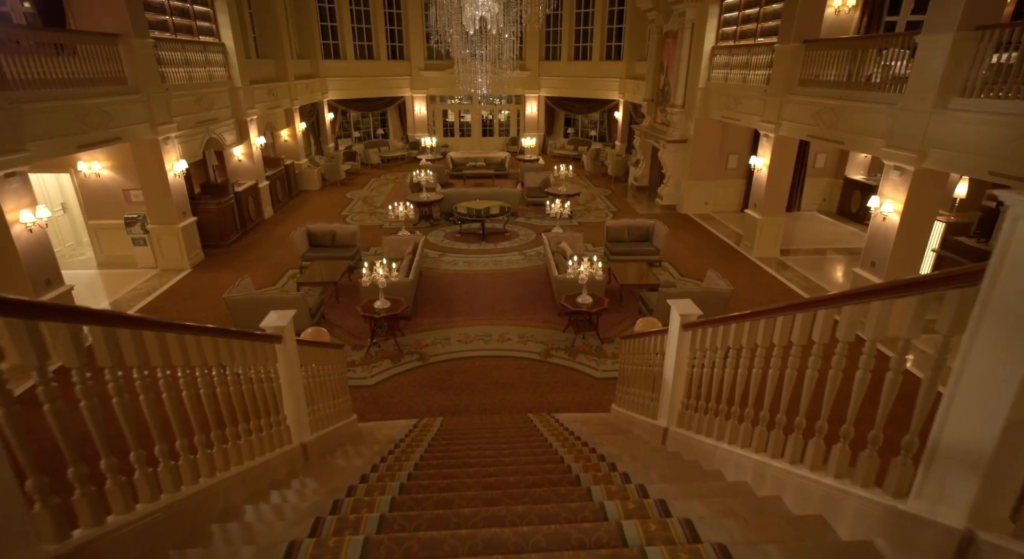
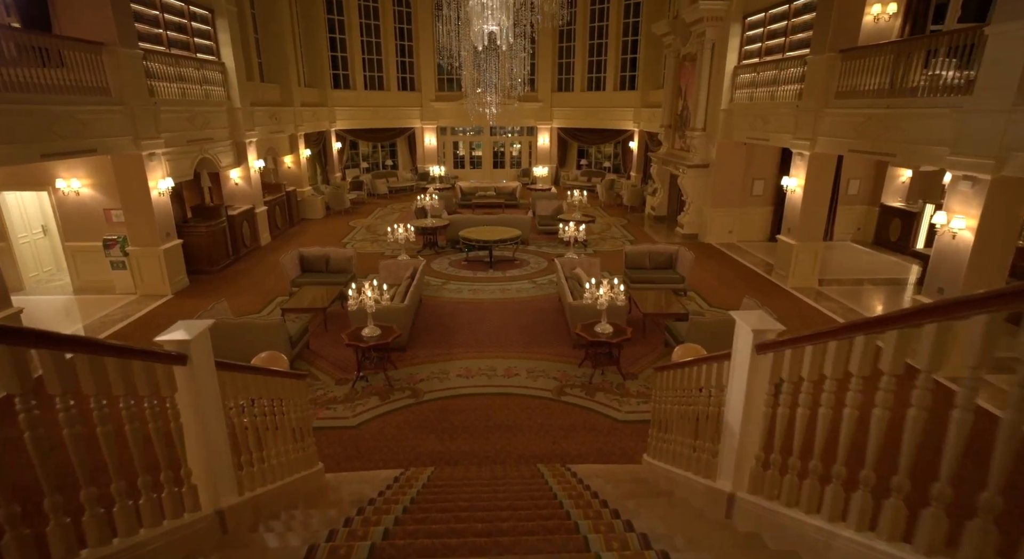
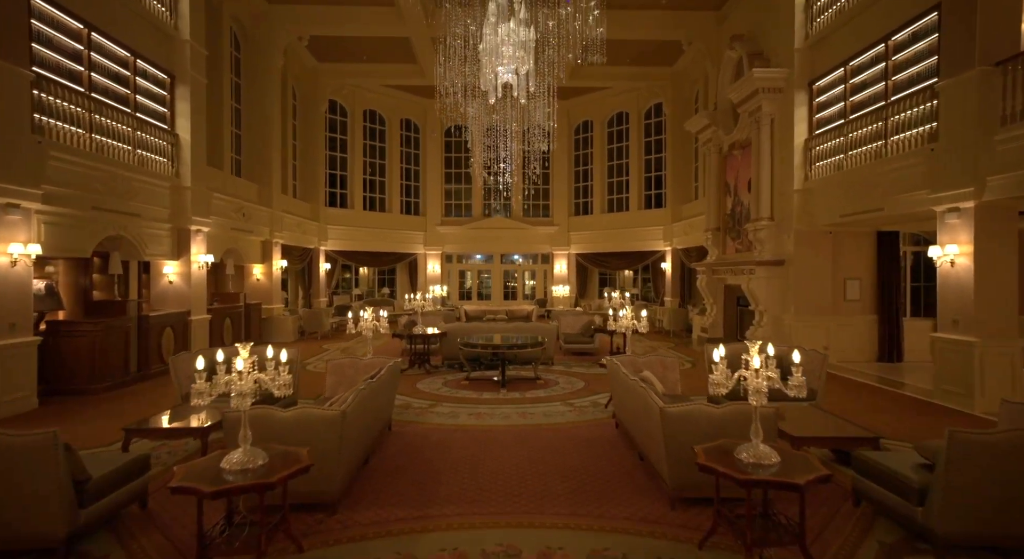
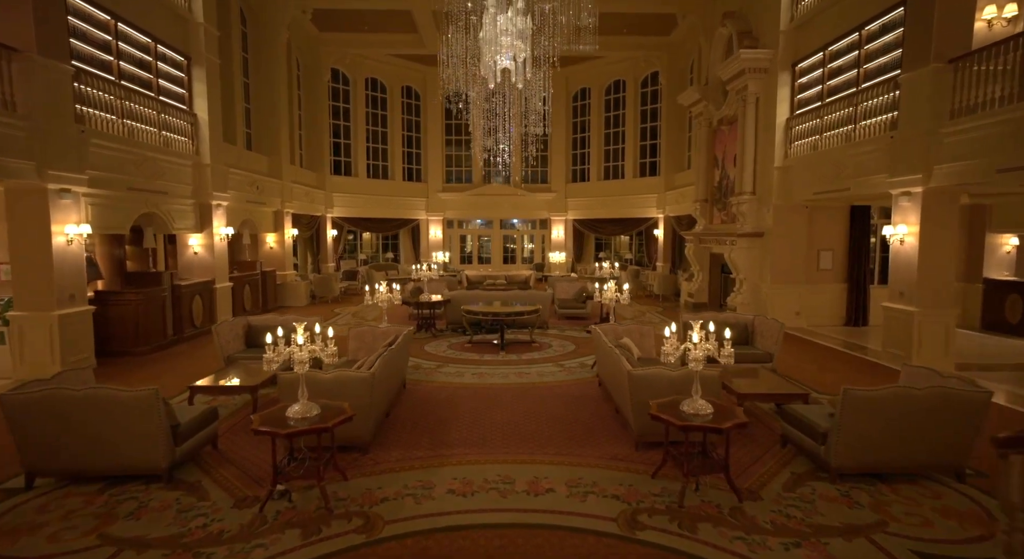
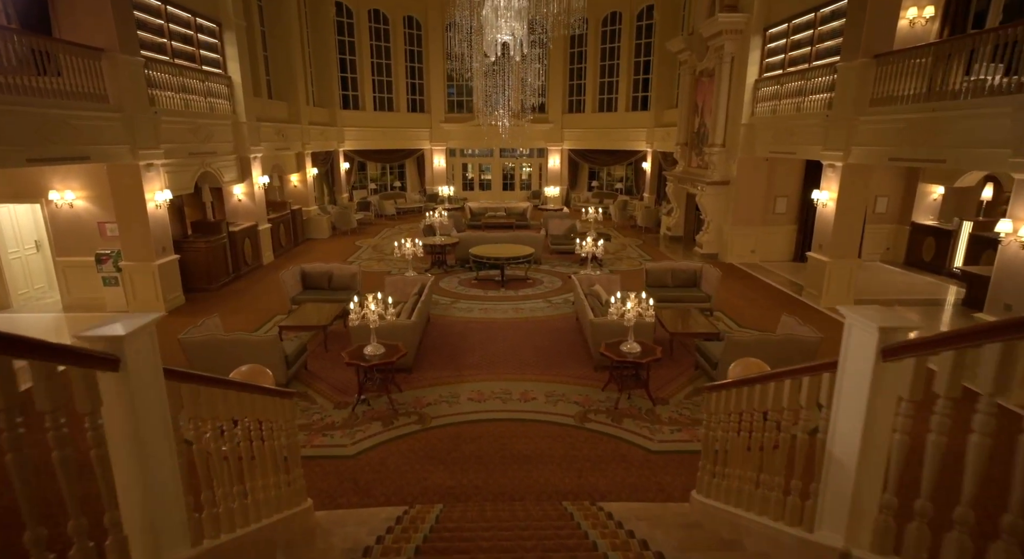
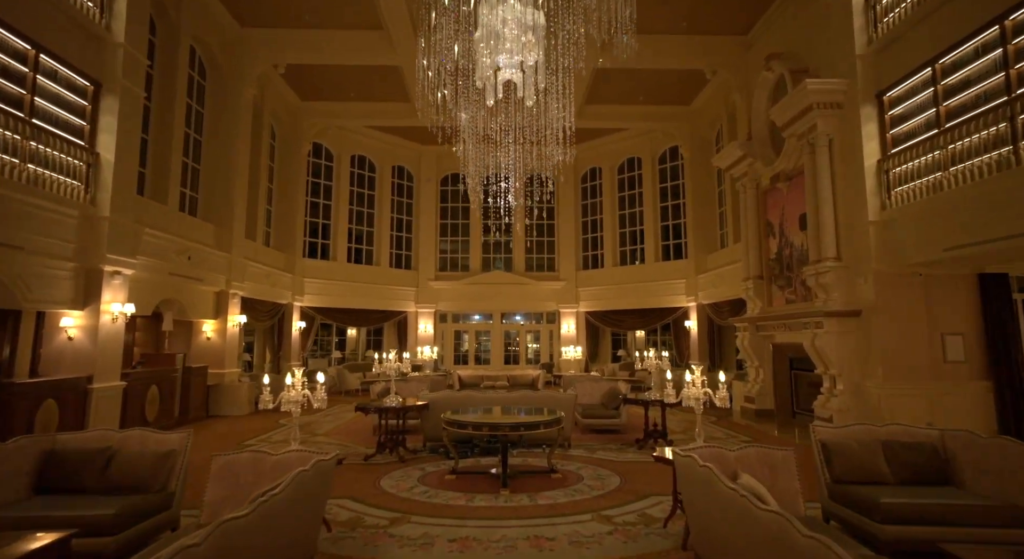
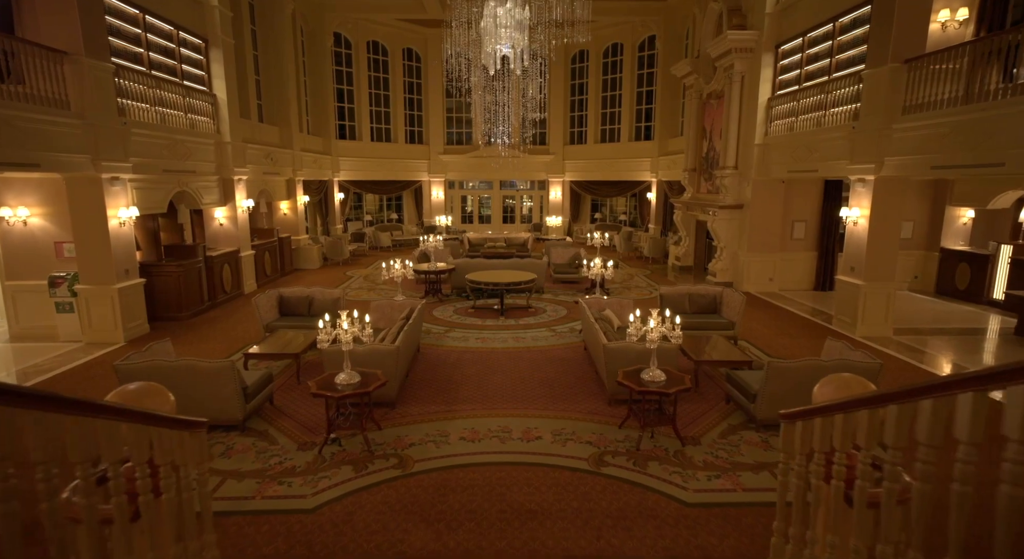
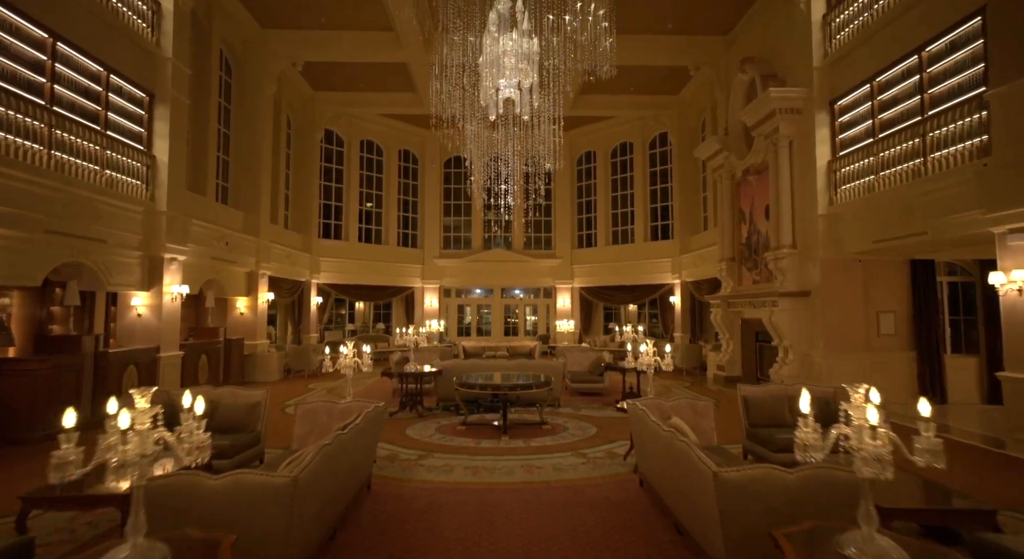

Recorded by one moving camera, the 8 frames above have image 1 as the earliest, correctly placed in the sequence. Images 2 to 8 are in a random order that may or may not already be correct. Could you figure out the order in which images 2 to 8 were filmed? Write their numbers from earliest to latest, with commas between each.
2, 5, 7, 4, 3, 8, 6
